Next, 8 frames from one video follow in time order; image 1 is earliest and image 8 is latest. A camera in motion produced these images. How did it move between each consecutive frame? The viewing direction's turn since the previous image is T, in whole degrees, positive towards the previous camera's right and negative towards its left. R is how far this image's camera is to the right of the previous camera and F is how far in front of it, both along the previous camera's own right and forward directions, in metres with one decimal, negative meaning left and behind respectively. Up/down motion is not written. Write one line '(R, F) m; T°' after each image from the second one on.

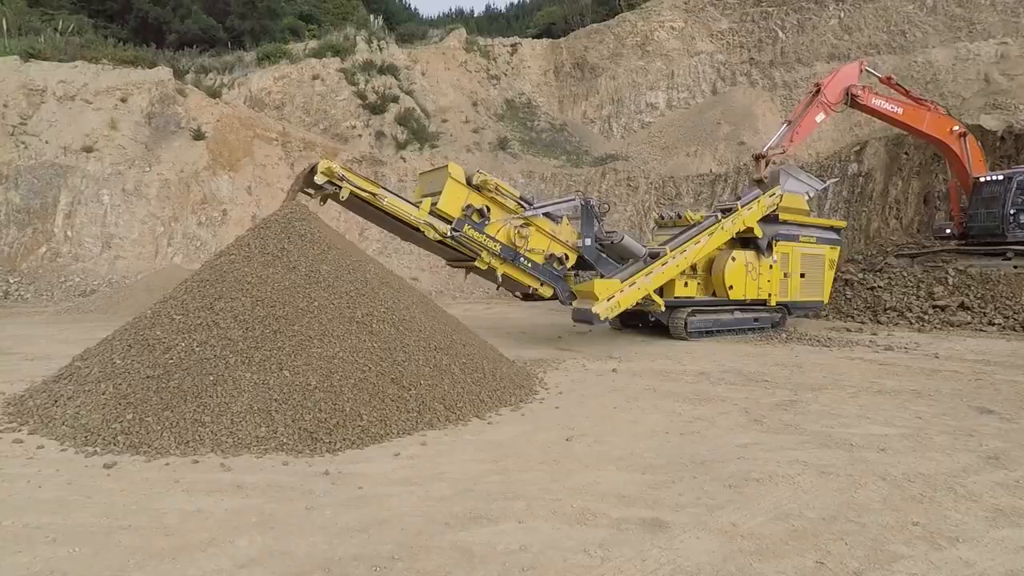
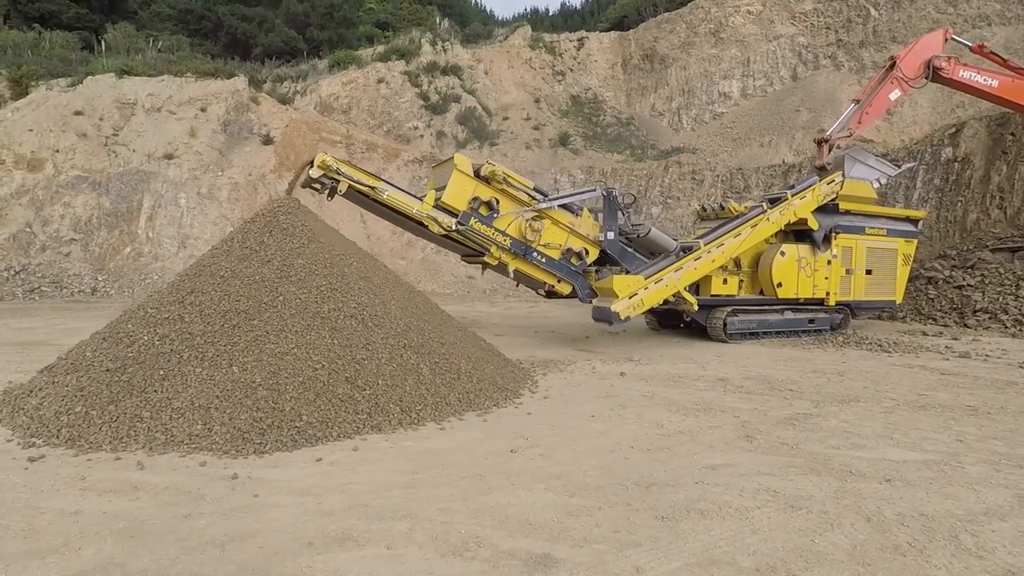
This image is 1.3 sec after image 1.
(+1.0, +0.6) m; -8°
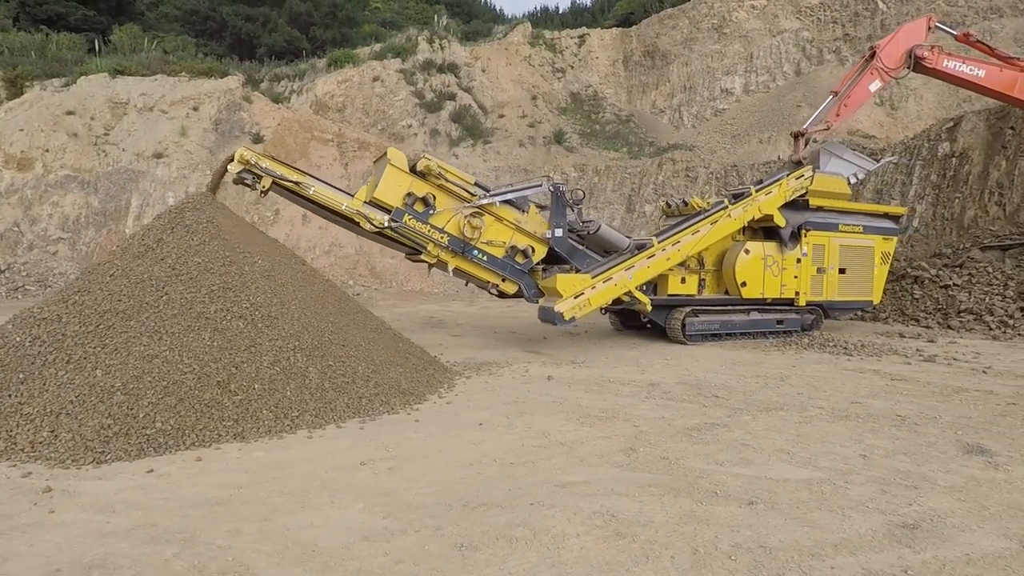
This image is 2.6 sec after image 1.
(+1.1, +0.4) m; -1°
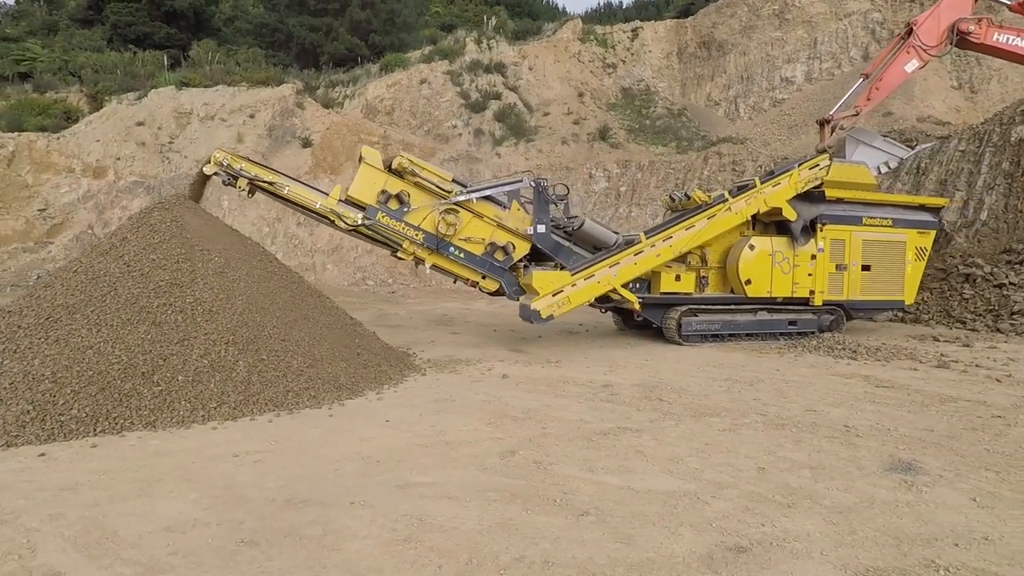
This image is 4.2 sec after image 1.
(+1.3, +0.2) m; -7°
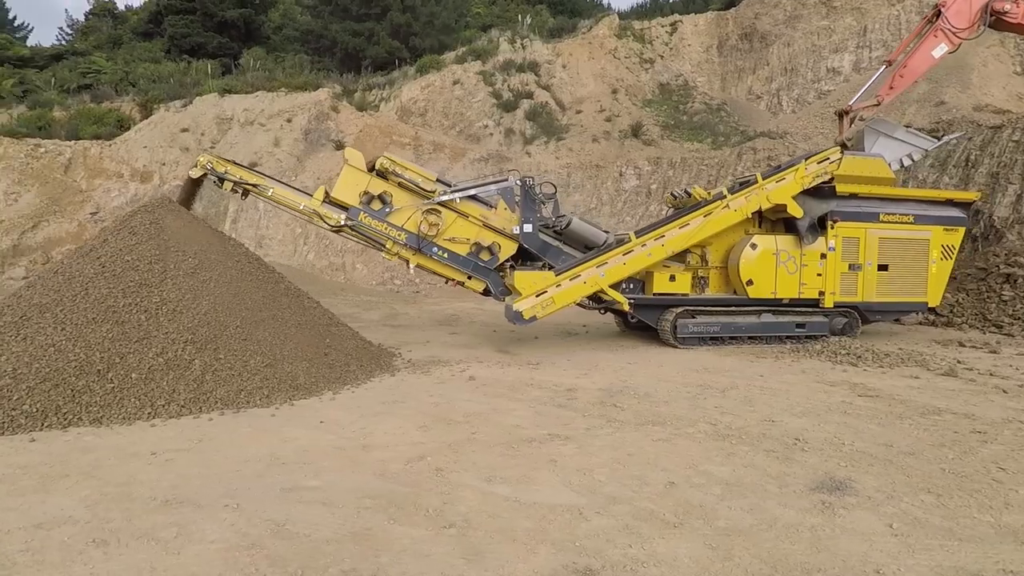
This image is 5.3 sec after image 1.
(+0.9, +0.2) m; -5°
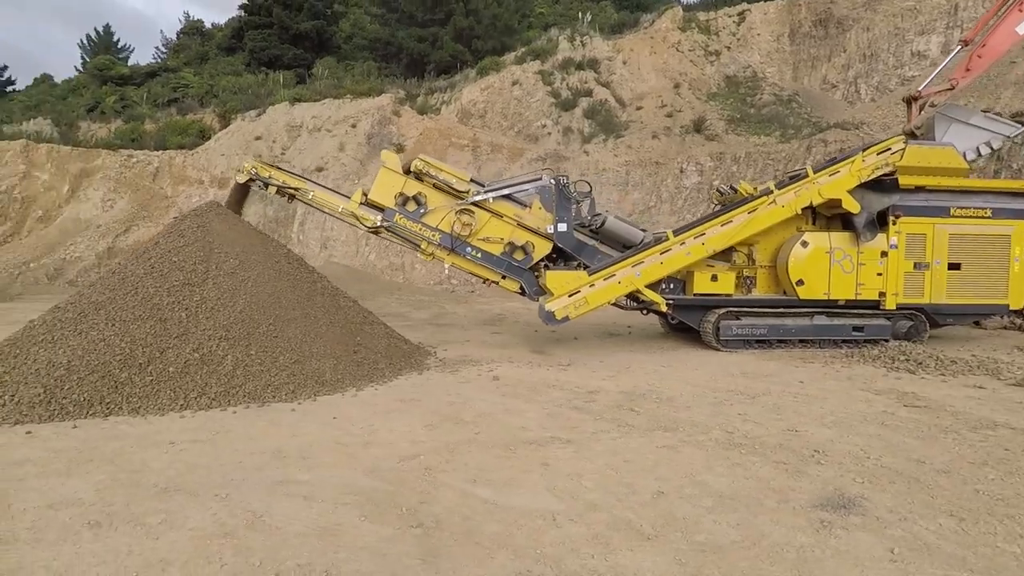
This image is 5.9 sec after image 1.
(+0.5, +0.1) m; -7°
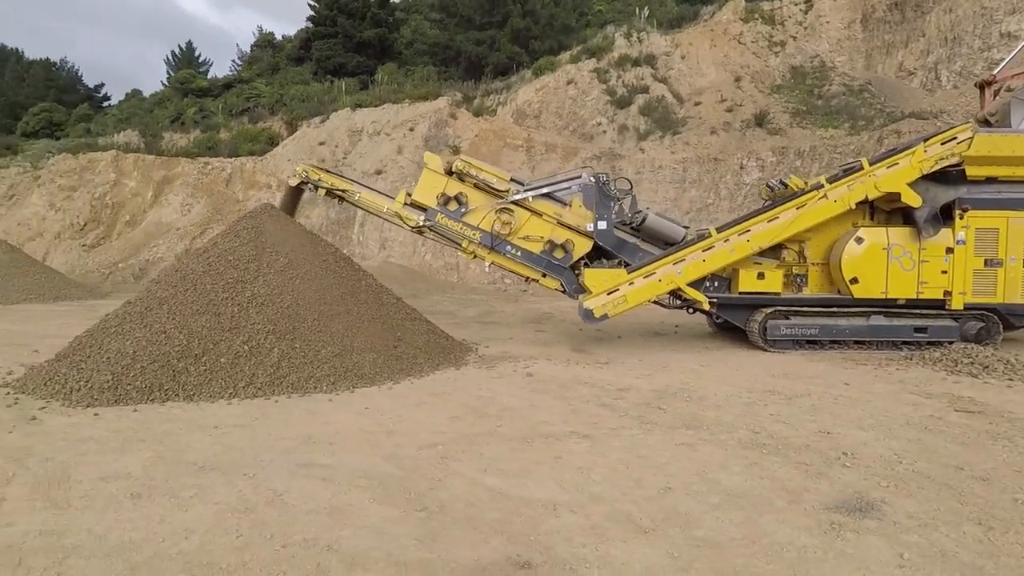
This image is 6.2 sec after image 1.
(+0.3, -0.1) m; -6°
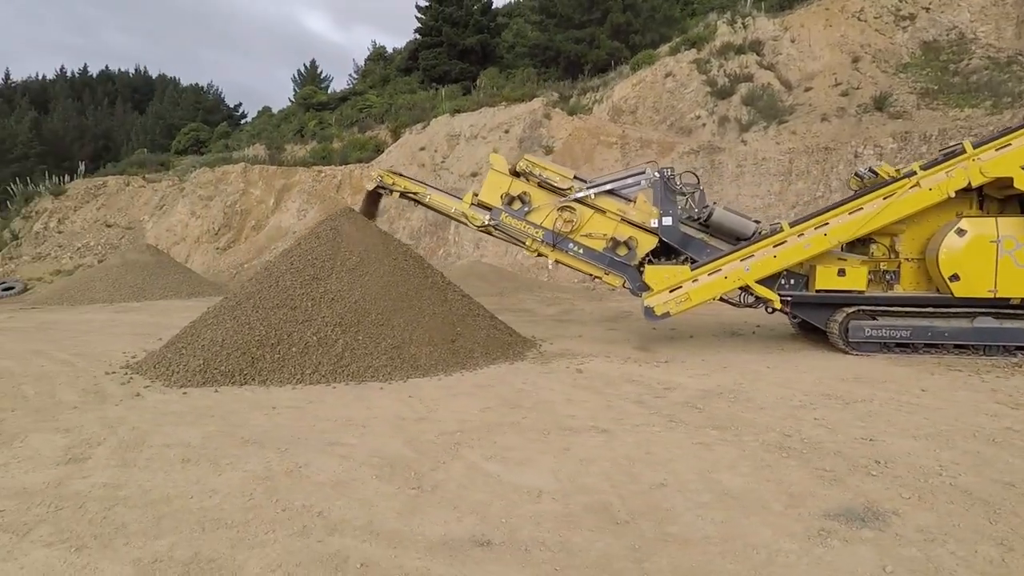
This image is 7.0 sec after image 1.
(+0.6, -0.1) m; -10°
